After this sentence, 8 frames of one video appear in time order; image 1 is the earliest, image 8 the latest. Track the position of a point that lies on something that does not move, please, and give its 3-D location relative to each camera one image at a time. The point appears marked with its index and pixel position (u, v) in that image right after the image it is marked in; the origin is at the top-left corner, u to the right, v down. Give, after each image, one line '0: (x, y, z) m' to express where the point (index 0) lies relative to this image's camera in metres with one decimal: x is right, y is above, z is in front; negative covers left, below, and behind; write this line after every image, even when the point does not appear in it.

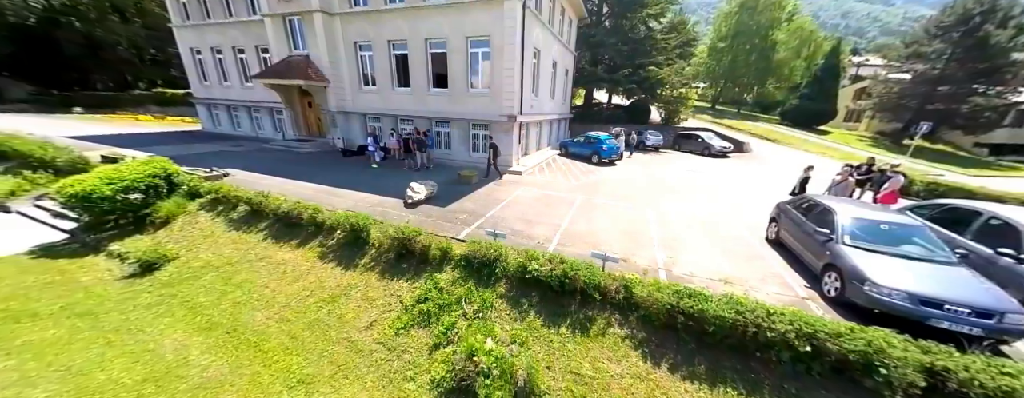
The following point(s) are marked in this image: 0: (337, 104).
0: (-10.5, +5.7, +16.1) m
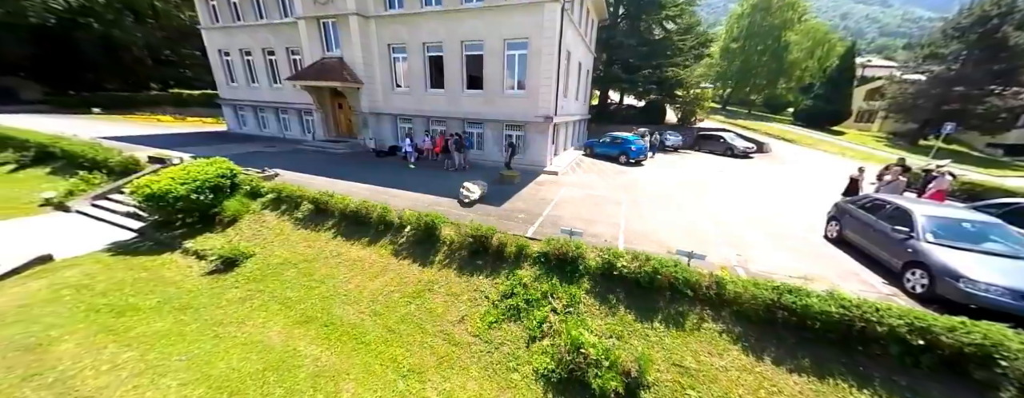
0: (-8.7, +5.8, +16.4) m
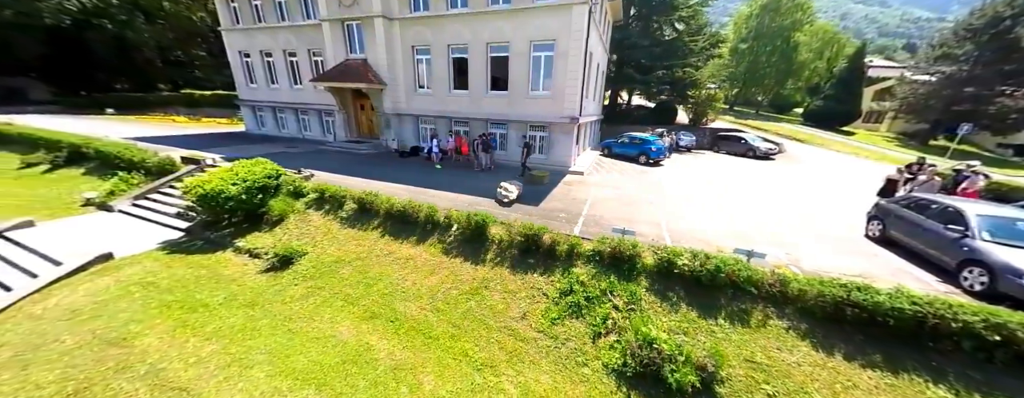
0: (-7.4, +5.8, +16.6) m
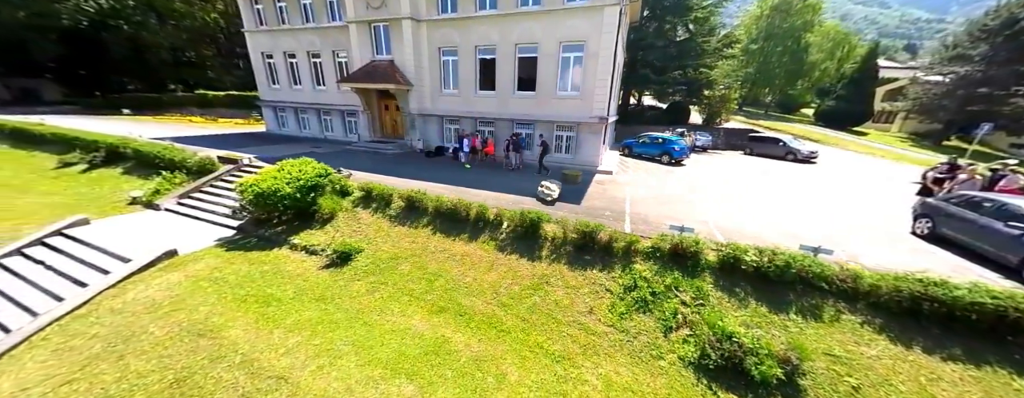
0: (-5.9, +5.8, +16.7) m
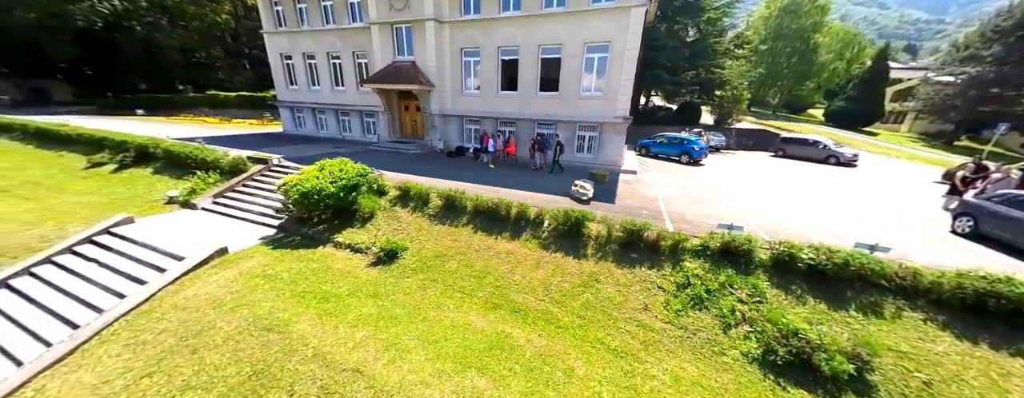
0: (-4.6, +5.8, +16.9) m
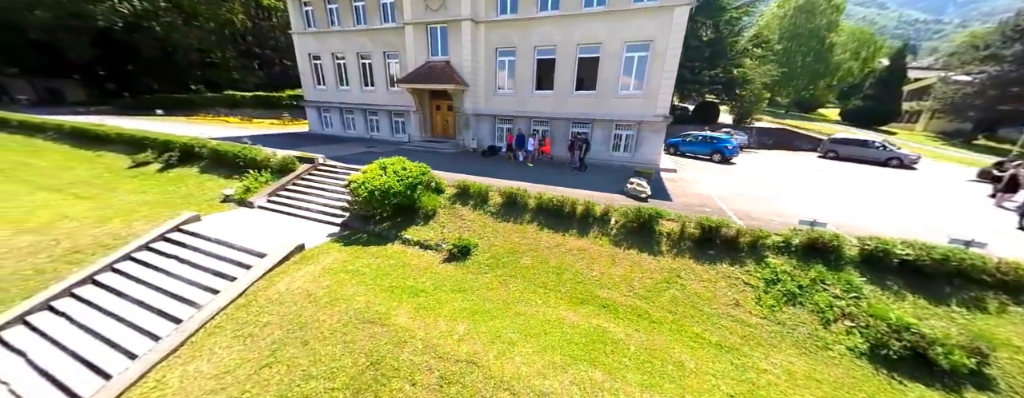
0: (-2.6, +5.9, +17.0) m
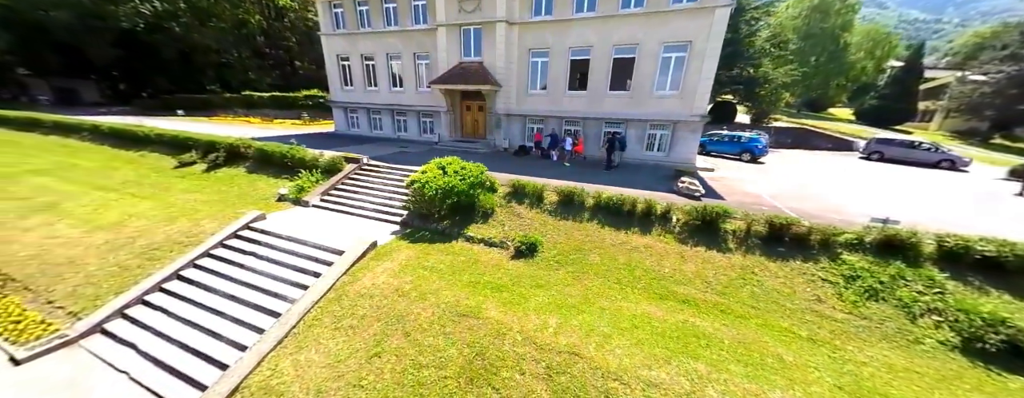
0: (-0.6, +5.9, +17.2) m
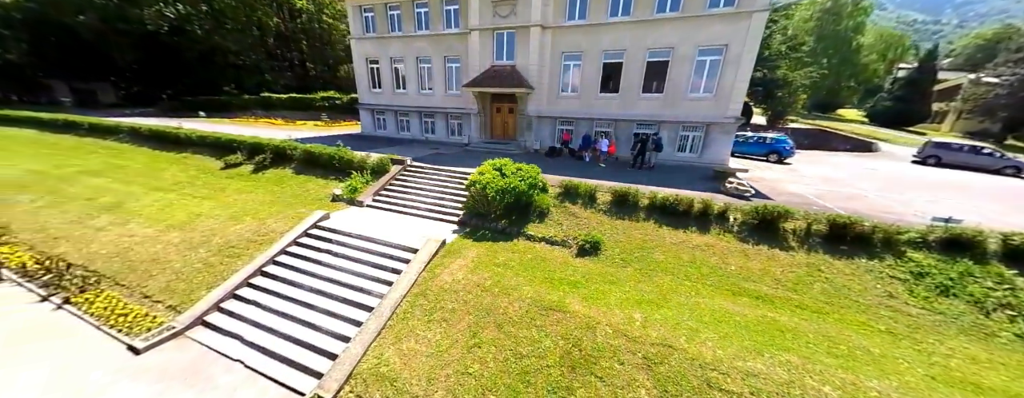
0: (+1.4, +5.9, +17.5) m
